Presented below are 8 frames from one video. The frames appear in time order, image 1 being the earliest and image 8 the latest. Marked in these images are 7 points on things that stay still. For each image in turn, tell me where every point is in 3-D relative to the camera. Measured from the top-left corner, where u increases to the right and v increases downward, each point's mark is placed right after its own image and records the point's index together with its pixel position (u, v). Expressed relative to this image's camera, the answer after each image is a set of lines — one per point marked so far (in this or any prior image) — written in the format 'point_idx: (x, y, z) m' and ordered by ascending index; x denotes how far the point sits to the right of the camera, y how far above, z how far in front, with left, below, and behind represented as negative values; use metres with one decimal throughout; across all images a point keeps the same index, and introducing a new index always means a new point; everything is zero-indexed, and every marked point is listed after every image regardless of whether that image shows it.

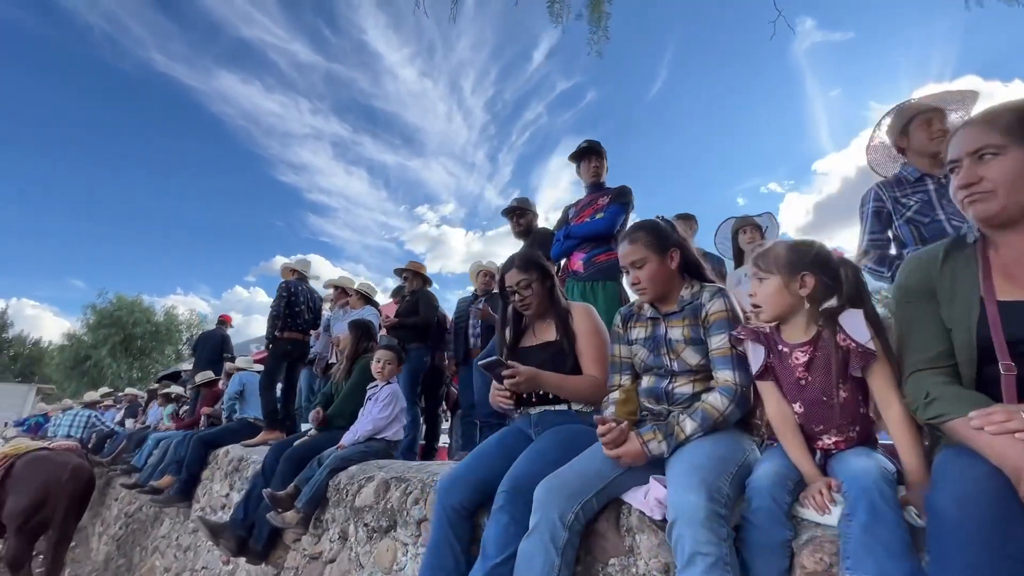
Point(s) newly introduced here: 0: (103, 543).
0: (-7.8, -4.9, +9.0) m
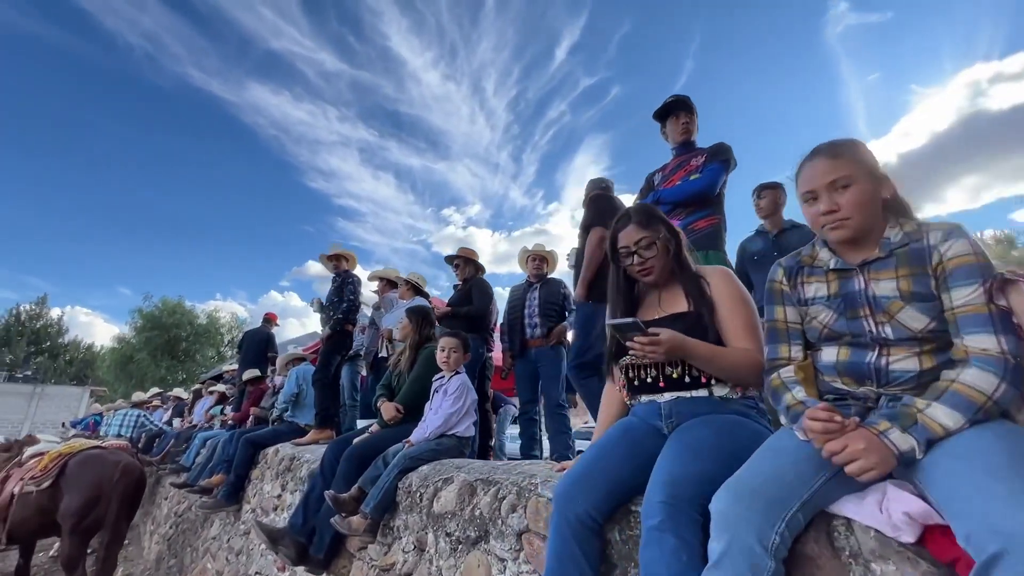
0: (-6.8, -4.8, +9.0) m
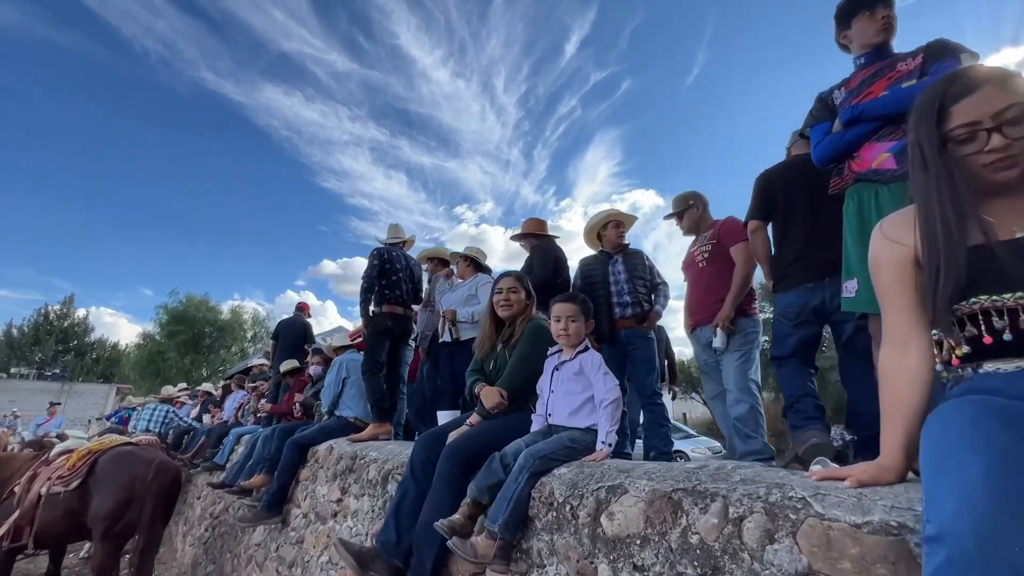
0: (-5.8, -4.6, +8.4) m
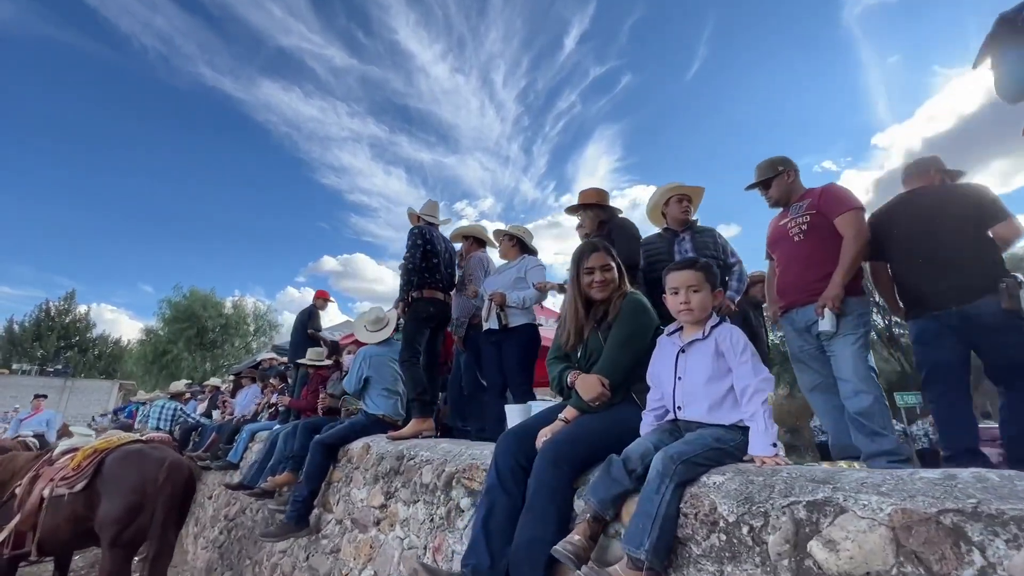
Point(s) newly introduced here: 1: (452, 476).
0: (-5.2, -4.4, +8.0) m
1: (-0.4, -1.2, +3.0) m
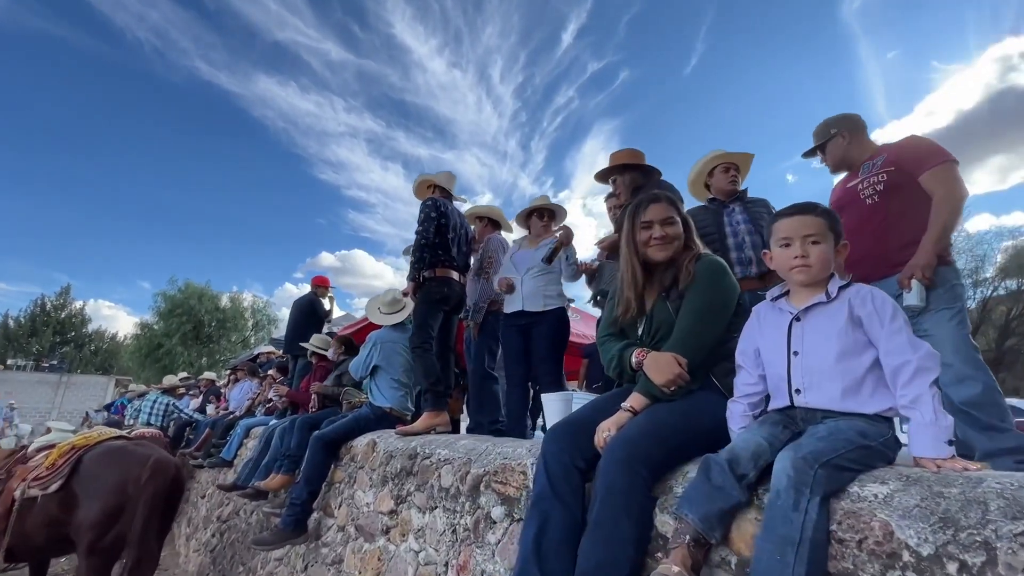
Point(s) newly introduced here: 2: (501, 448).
0: (-5.0, -4.1, +7.5) m
1: (-0.2, -1.0, +2.5) m
2: (-0.1, -0.9, +2.6) m
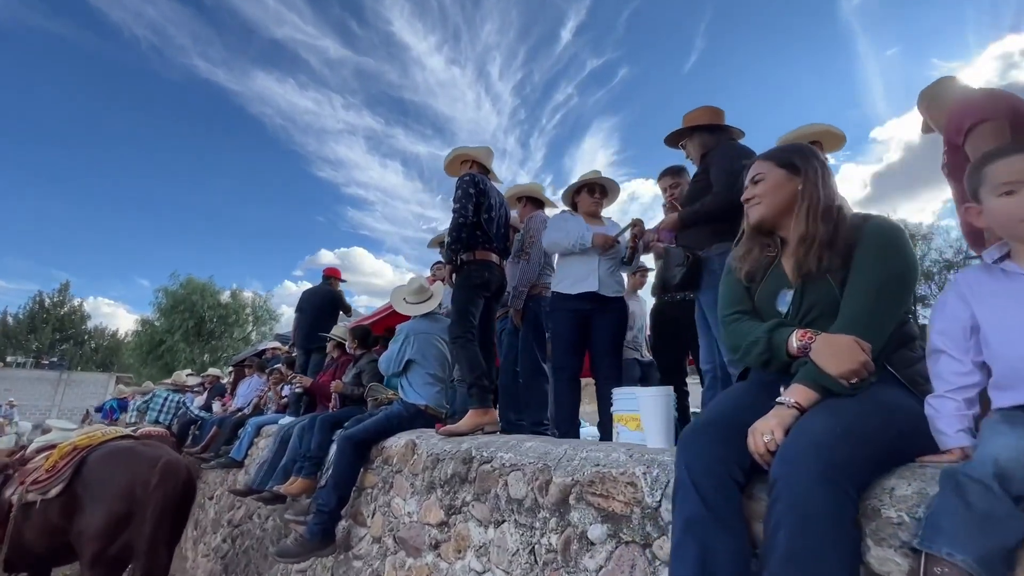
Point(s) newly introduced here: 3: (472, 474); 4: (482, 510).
0: (-4.6, -4.0, +7.0) m
1: (+0.2, -0.9, +2.1) m
2: (+0.4, -0.8, +2.2) m
3: (-0.2, -1.1, +2.7) m
4: (-0.2, -1.2, +2.6) m
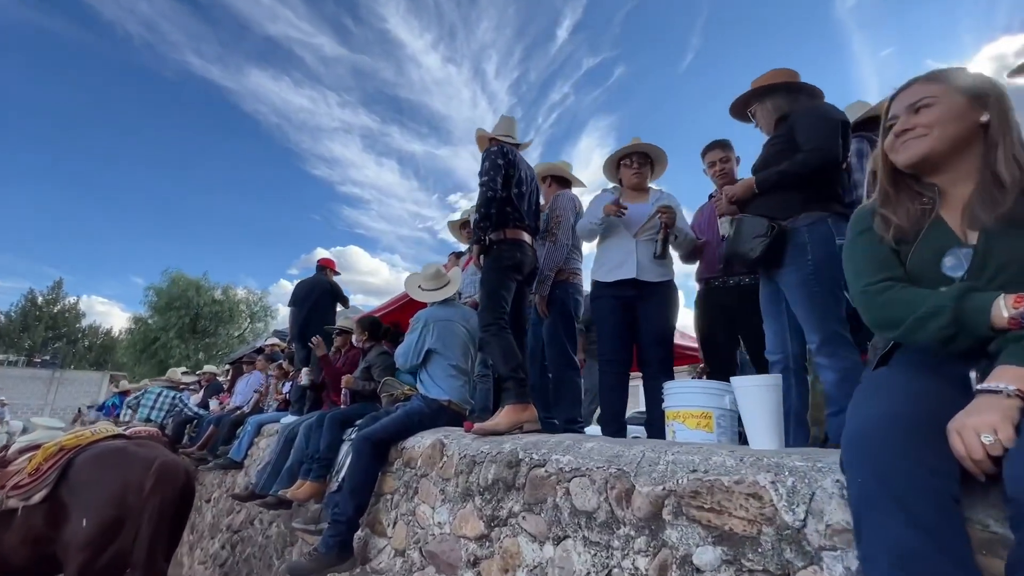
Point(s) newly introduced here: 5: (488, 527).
0: (-4.4, -3.8, +6.6) m
1: (+0.5, -0.8, +1.7) m
2: (+0.6, -0.6, +1.8) m
3: (0.0, -0.9, +2.3) m
4: (+0.1, -1.1, +2.2) m
5: (-0.1, -1.2, +2.4) m
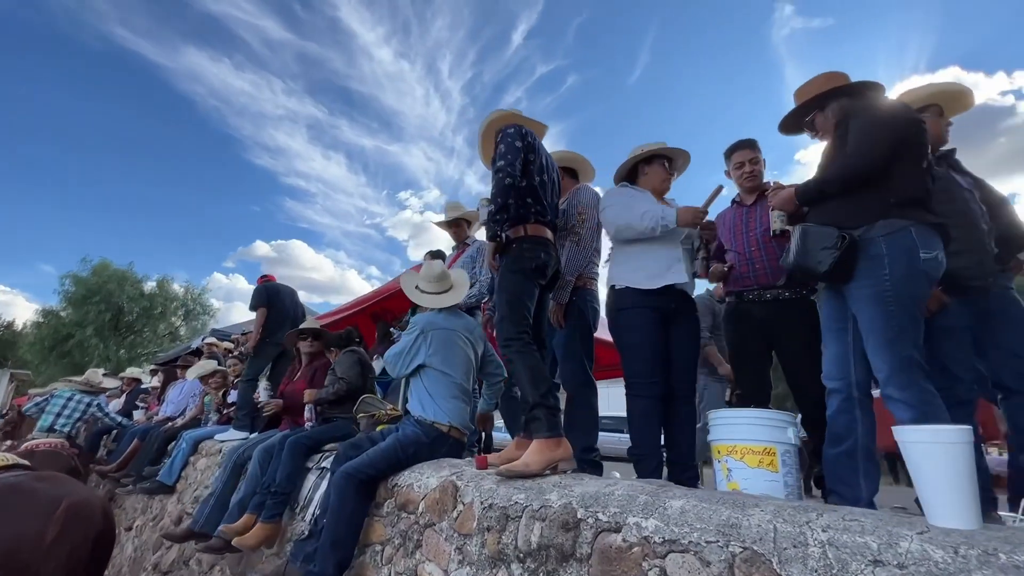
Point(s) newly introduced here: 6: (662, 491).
0: (-4.6, -3.8, +5.6) m
1: (+0.8, -0.8, +1.2) m
2: (+0.9, -0.7, +1.3) m
3: (+0.3, -1.0, +1.8) m
4: (+0.4, -1.1, +1.7) m
5: (+0.1, -1.3, +1.9) m
6: (+0.6, -0.8, +1.8) m
